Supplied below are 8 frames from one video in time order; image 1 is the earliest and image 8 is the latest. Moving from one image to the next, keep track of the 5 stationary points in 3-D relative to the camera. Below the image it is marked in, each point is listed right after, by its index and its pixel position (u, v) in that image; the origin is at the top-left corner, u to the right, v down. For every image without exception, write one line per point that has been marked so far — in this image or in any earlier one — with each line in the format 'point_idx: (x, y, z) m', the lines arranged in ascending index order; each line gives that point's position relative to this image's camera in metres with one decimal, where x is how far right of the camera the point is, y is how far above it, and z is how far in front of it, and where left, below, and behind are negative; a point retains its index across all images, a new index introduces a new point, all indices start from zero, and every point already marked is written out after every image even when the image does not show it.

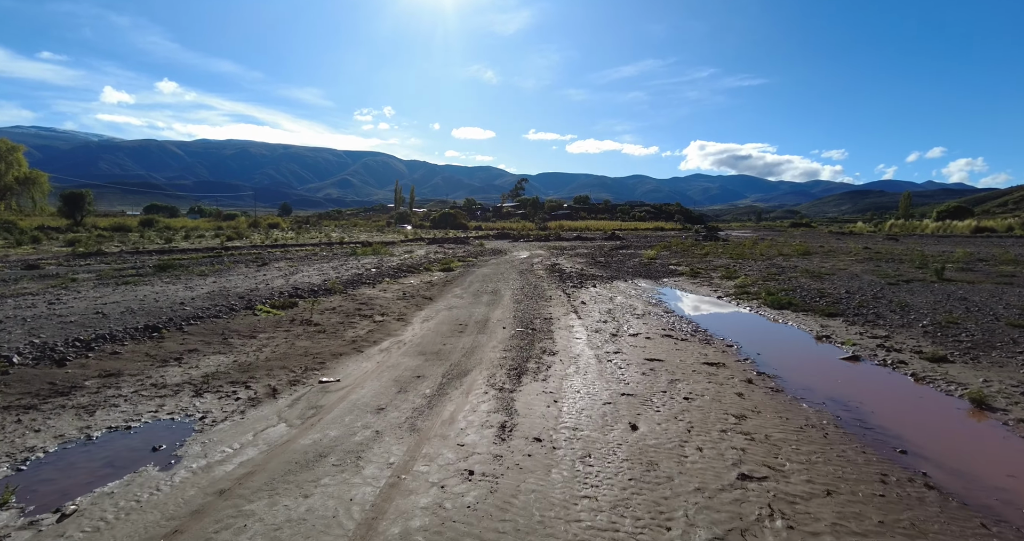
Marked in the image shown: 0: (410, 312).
0: (-3.5, -1.5, +15.7) m
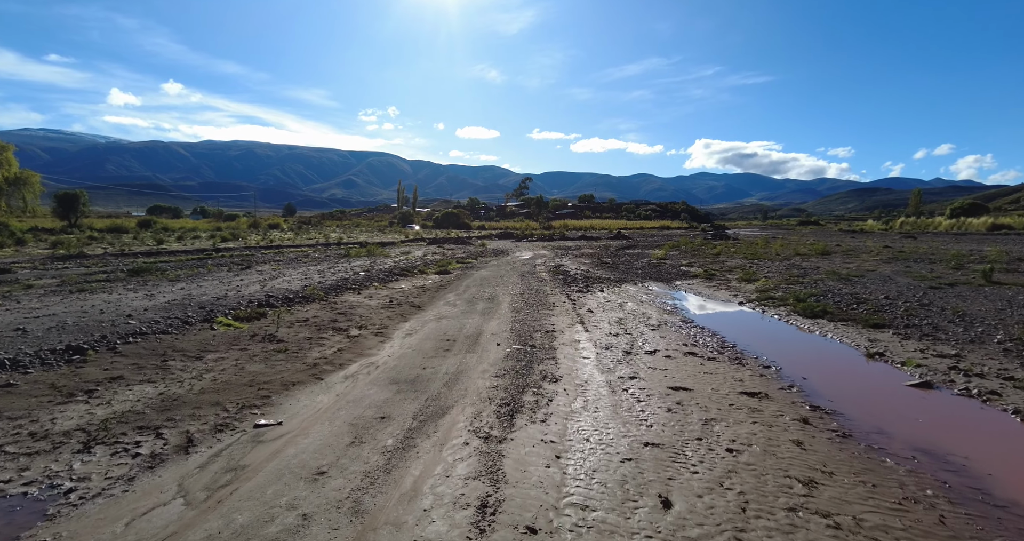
0: (-3.6, -1.7, +13.8) m
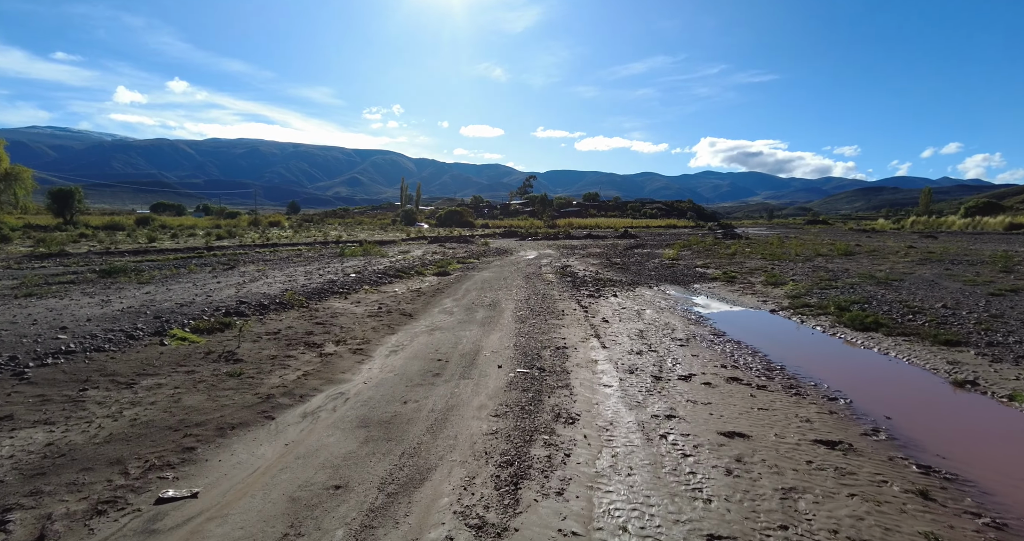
0: (-3.5, -1.8, +11.8) m
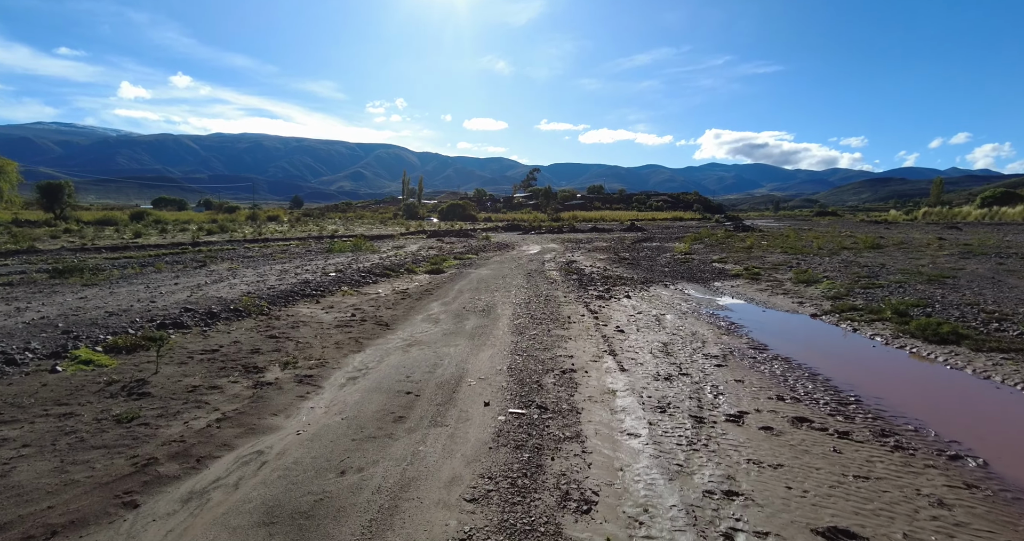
0: (-3.6, -1.8, +9.5) m
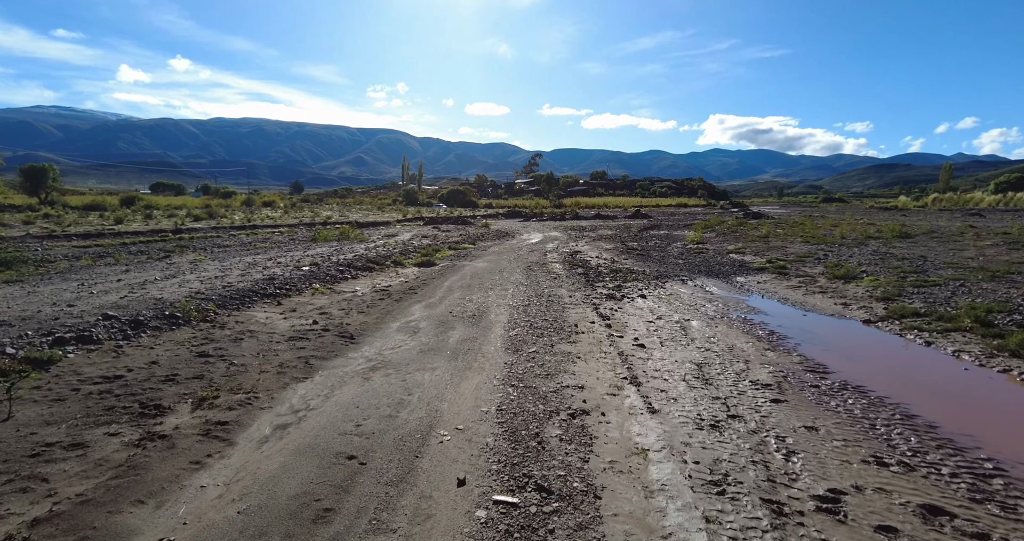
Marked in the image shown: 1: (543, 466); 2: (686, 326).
0: (-3.8, -1.9, +7.1) m
1: (+0.4, -2.2, +5.3) m
2: (+4.6, -1.5, +12.1) m
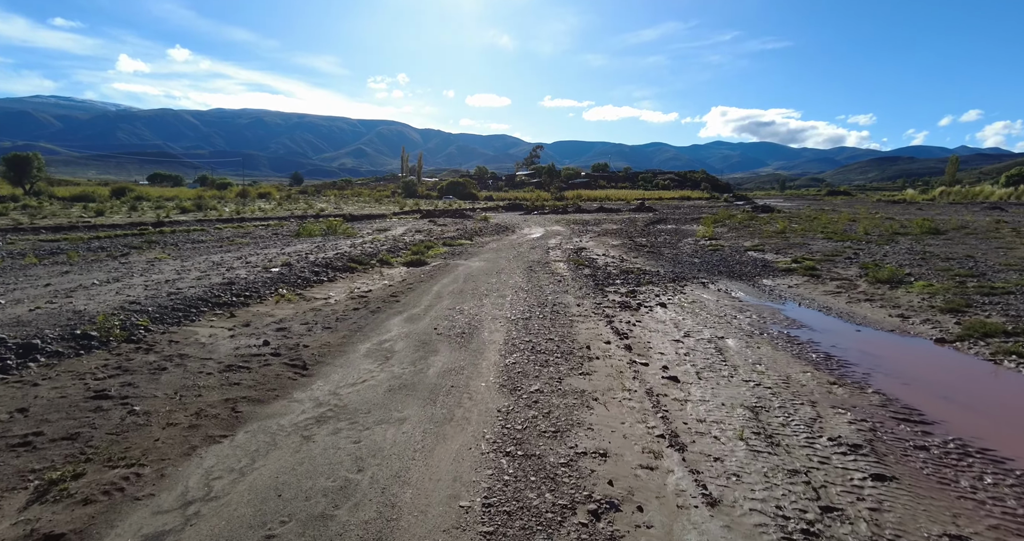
0: (-3.8, -2.2, +5.0) m
1: (+0.3, -2.5, +3.2) m
2: (+4.5, -1.6, +9.9) m
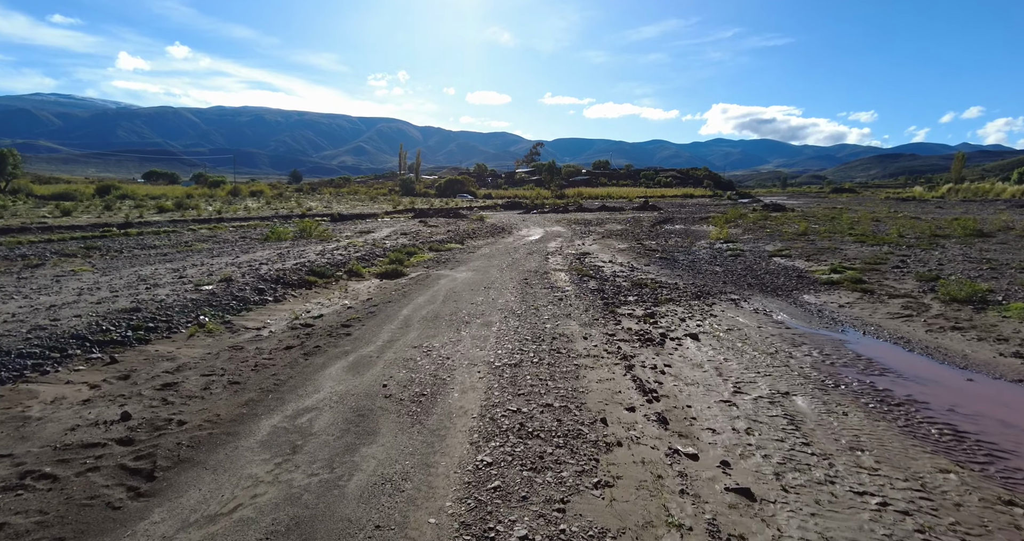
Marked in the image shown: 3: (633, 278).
0: (-4.1, -2.7, +2.0) m
1: (0.0, -3.0, +0.2) m
2: (+4.2, -2.1, +6.9) m
3: (+4.8, -0.3, +17.8) m
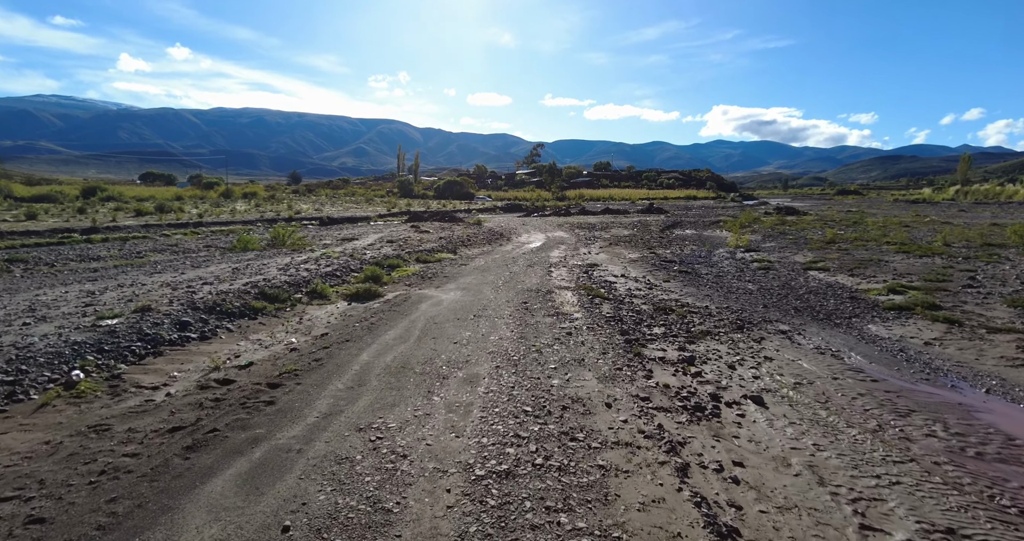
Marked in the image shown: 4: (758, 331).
0: (-4.3, -3.3, -1.0) m
1: (-0.1, -3.6, -2.8) m
2: (+4.1, -2.8, +3.9) m
3: (+4.7, -0.9, +14.8) m
4: (+6.4, -1.5, +11.8) m
